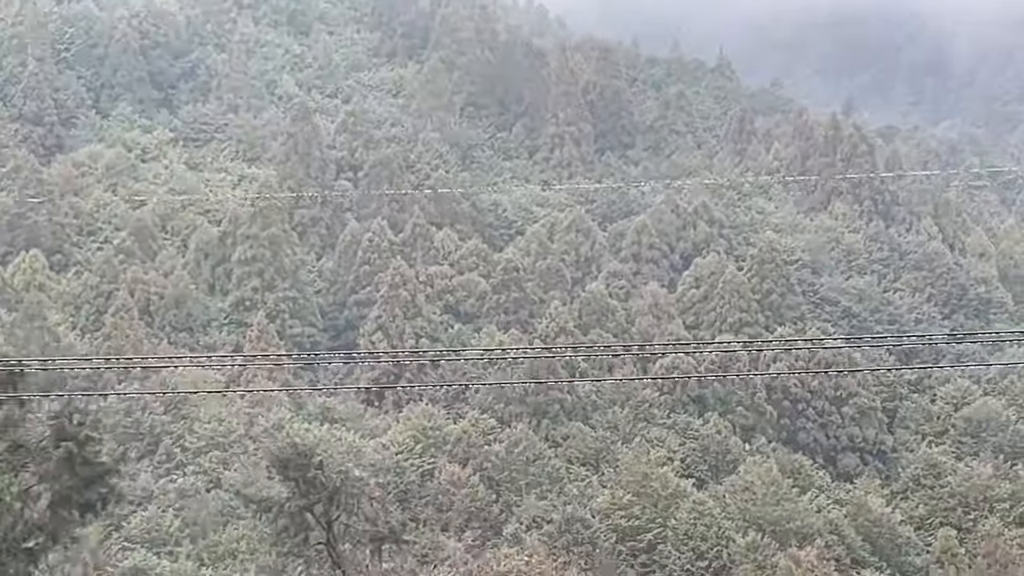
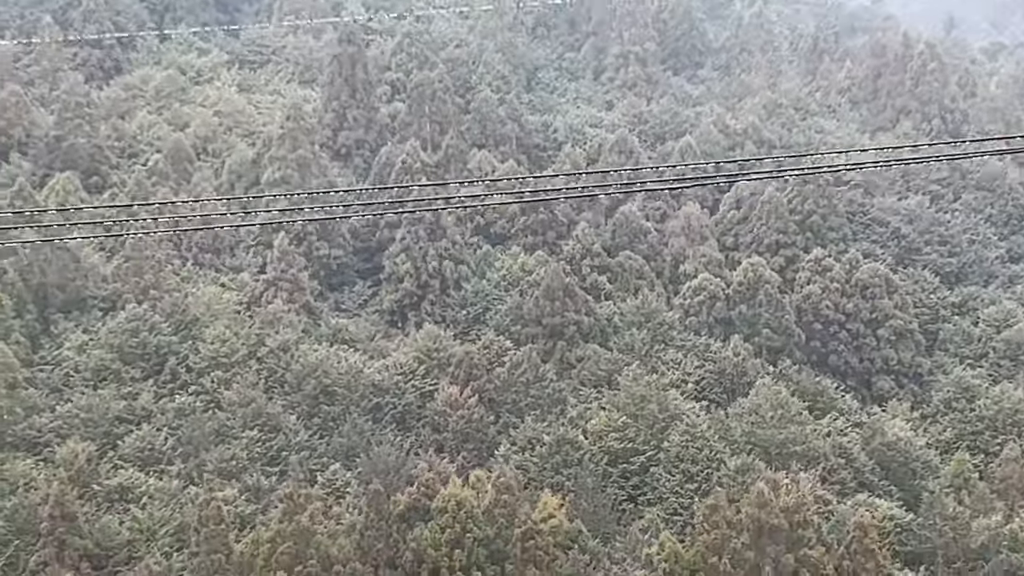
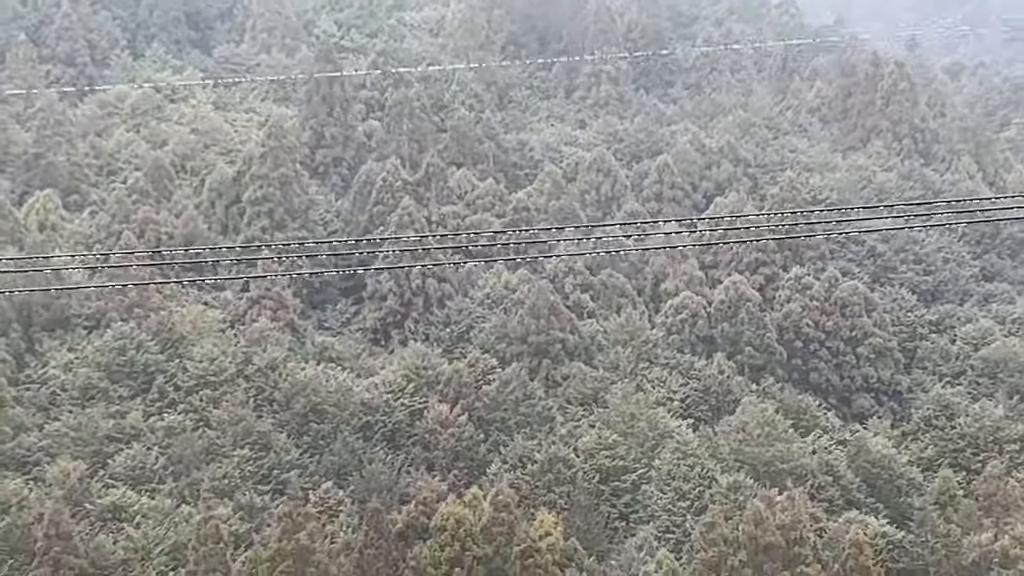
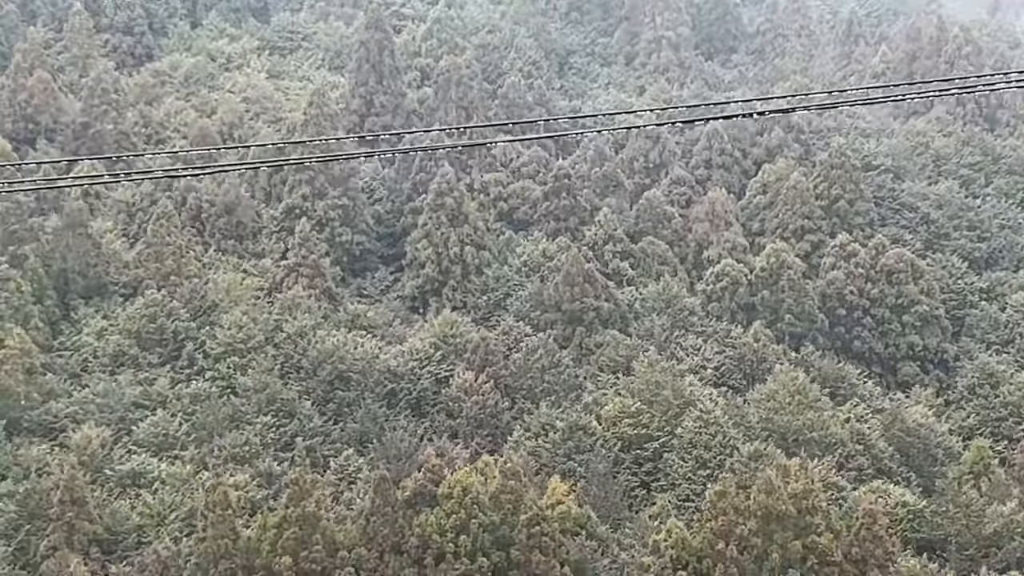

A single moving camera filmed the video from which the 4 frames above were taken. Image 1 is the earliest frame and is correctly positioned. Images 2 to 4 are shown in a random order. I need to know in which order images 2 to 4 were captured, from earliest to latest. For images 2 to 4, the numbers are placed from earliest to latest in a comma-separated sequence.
3, 2, 4
